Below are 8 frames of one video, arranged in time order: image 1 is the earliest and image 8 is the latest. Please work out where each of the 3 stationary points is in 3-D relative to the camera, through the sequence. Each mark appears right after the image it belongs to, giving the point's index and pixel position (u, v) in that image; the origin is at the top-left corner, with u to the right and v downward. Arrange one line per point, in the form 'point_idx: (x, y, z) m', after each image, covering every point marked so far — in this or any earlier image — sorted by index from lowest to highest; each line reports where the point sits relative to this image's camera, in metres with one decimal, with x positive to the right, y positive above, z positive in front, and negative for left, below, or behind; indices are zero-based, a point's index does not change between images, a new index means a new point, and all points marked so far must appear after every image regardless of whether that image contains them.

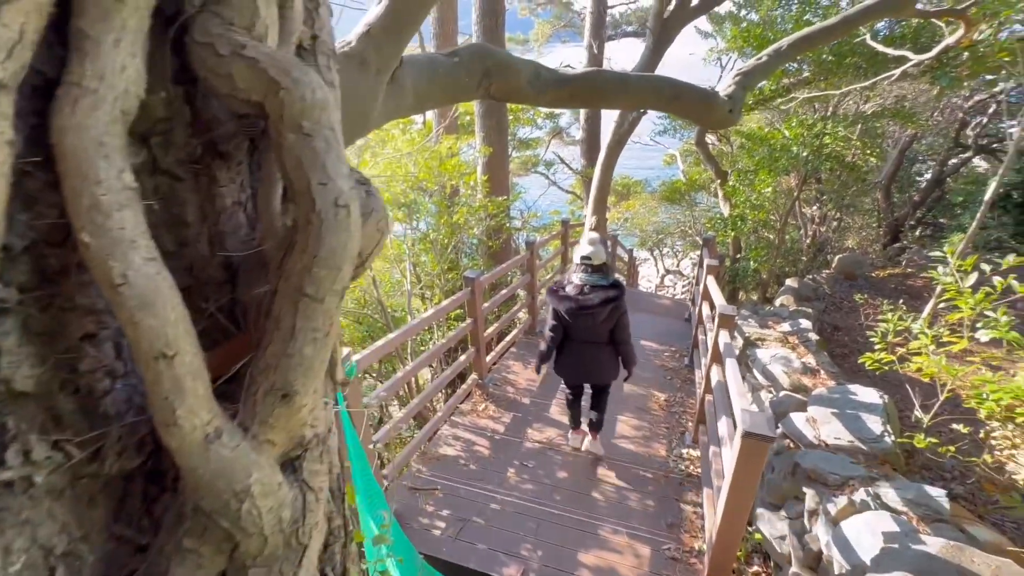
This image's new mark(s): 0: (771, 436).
0: (+1.0, -0.6, +1.9) m
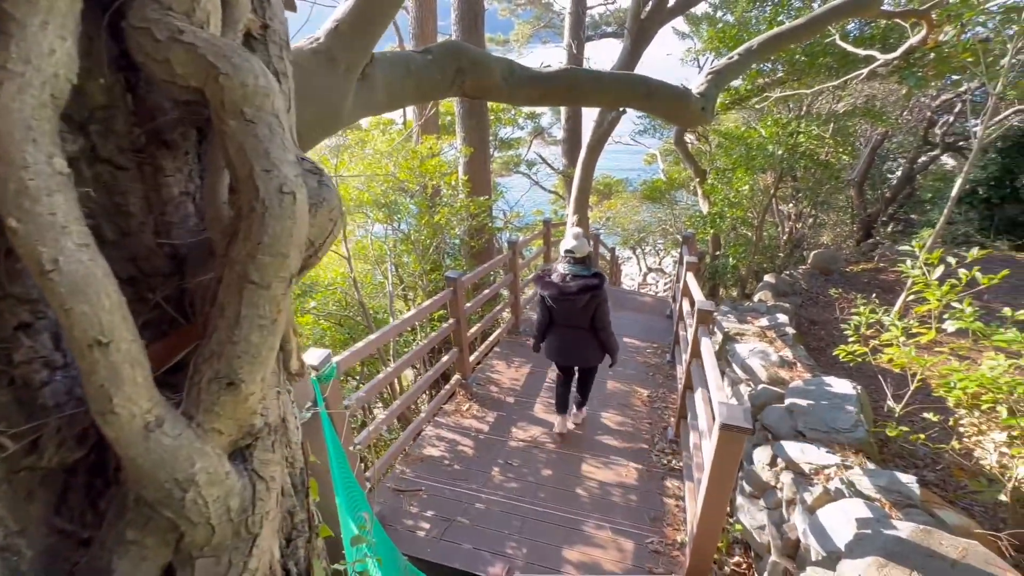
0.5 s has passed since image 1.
0: (+1.0, -0.6, +1.9) m
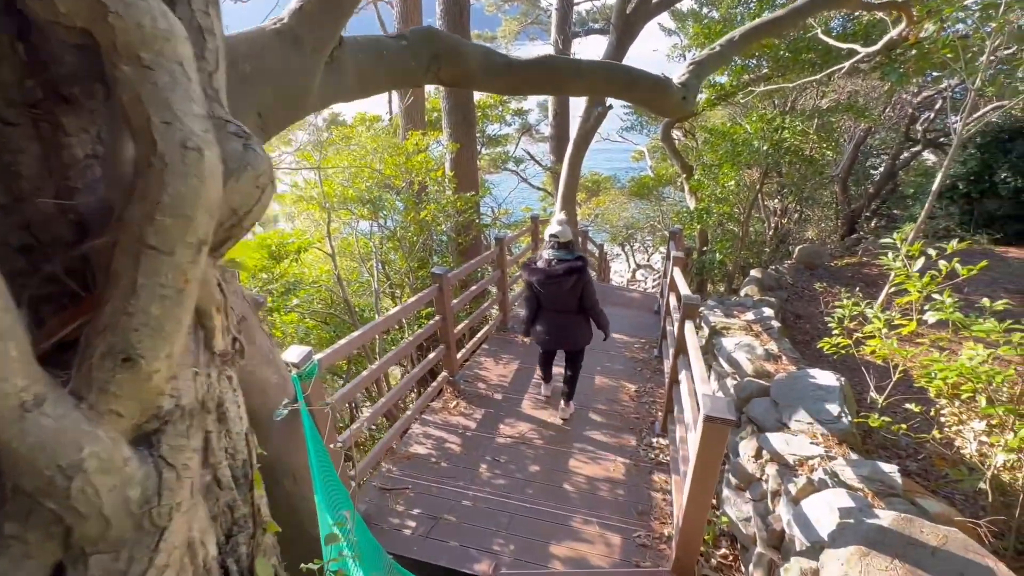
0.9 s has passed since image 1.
0: (+0.9, -0.5, +1.9) m
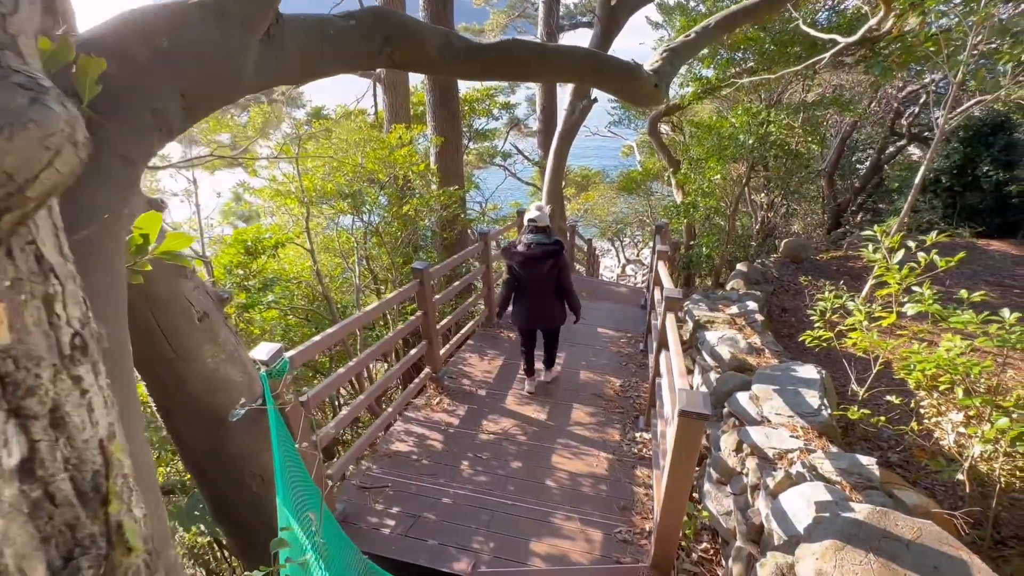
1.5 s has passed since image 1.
0: (+0.8, -0.5, +1.9) m
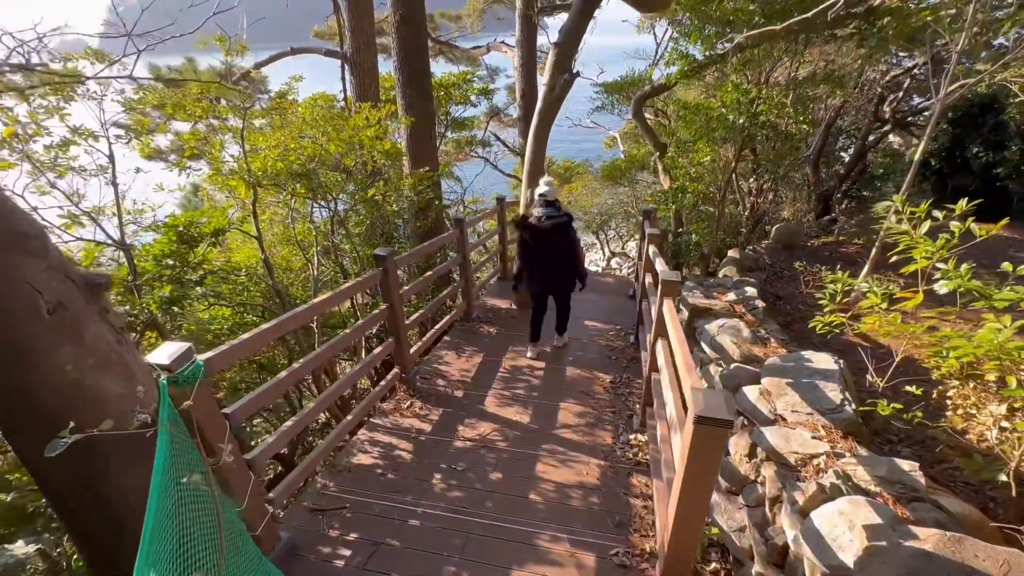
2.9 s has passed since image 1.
0: (+0.7, -0.4, +1.5) m
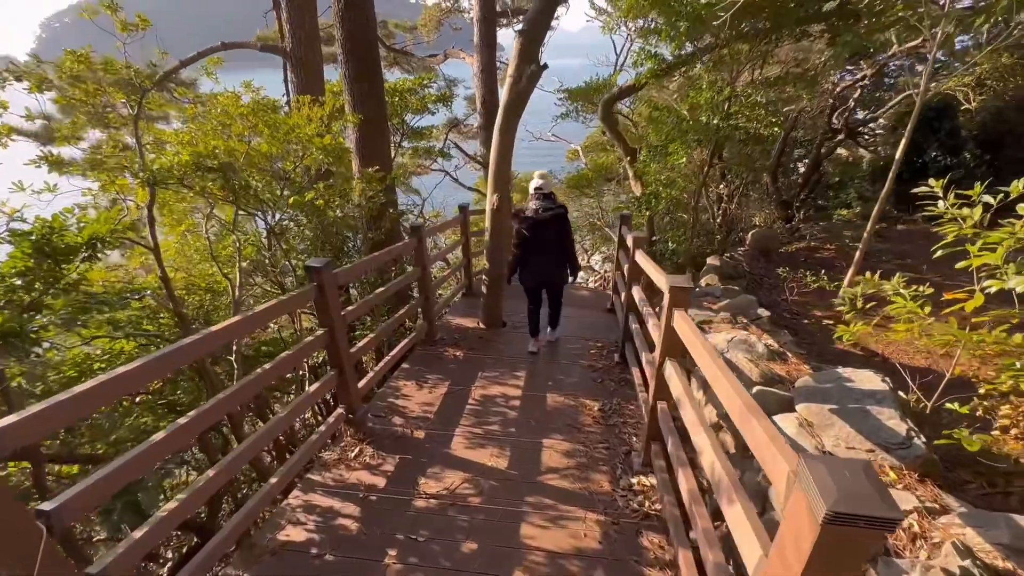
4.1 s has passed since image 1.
0: (+0.7, -0.4, +0.9) m
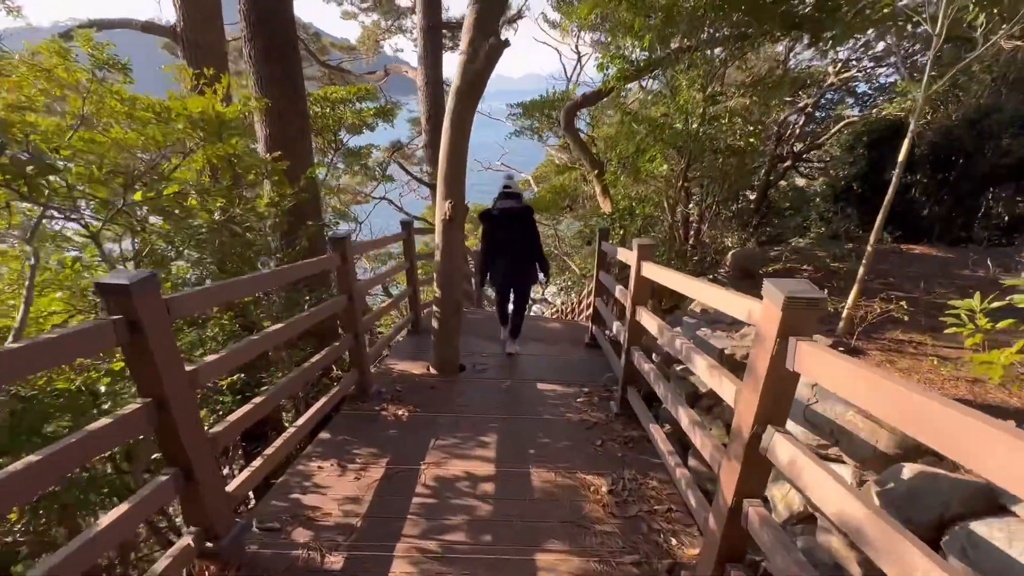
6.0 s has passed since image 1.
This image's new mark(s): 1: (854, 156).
0: (+0.8, -0.3, -0.2) m
1: (+6.5, +2.5, +8.9) m
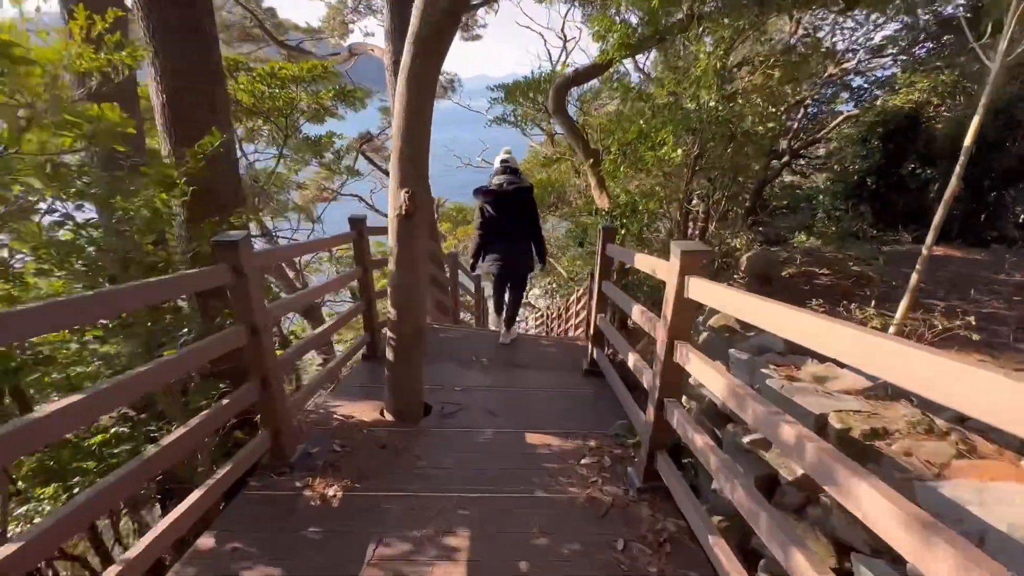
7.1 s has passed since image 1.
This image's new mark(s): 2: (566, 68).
0: (+0.8, -0.4, -1.1) m
1: (+6.1, +2.4, +8.1) m
2: (+0.7, +3.1, +6.5) m
